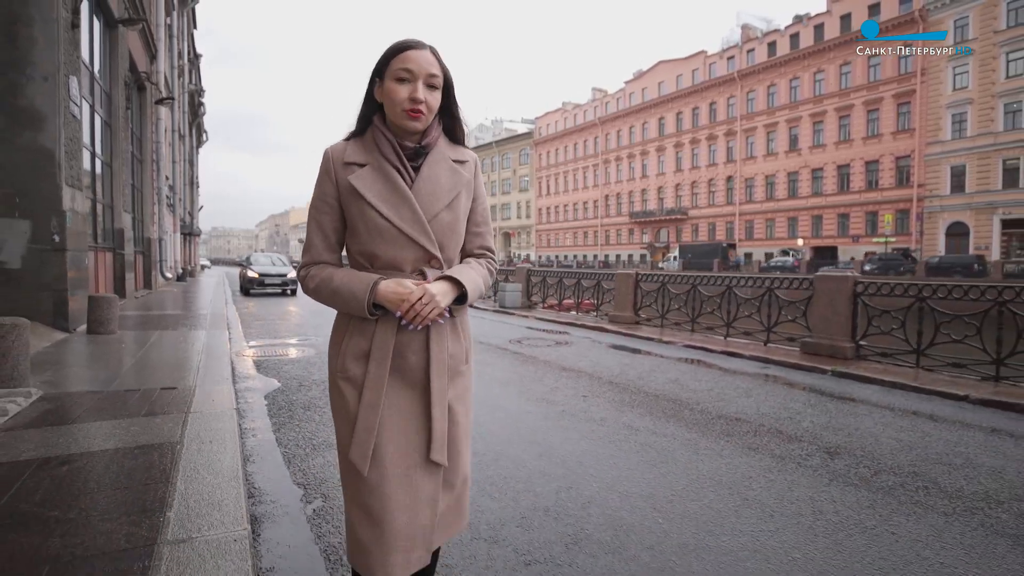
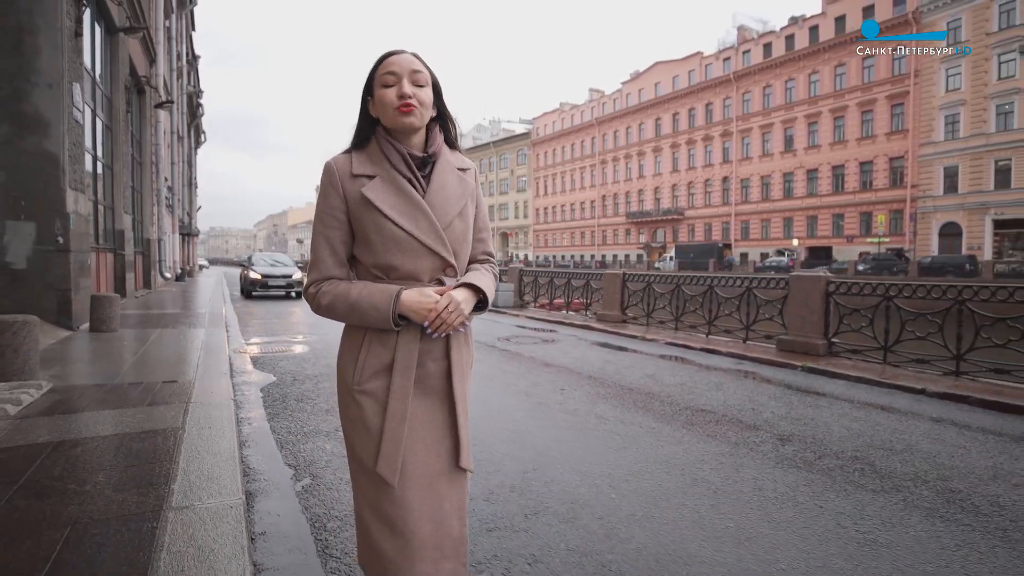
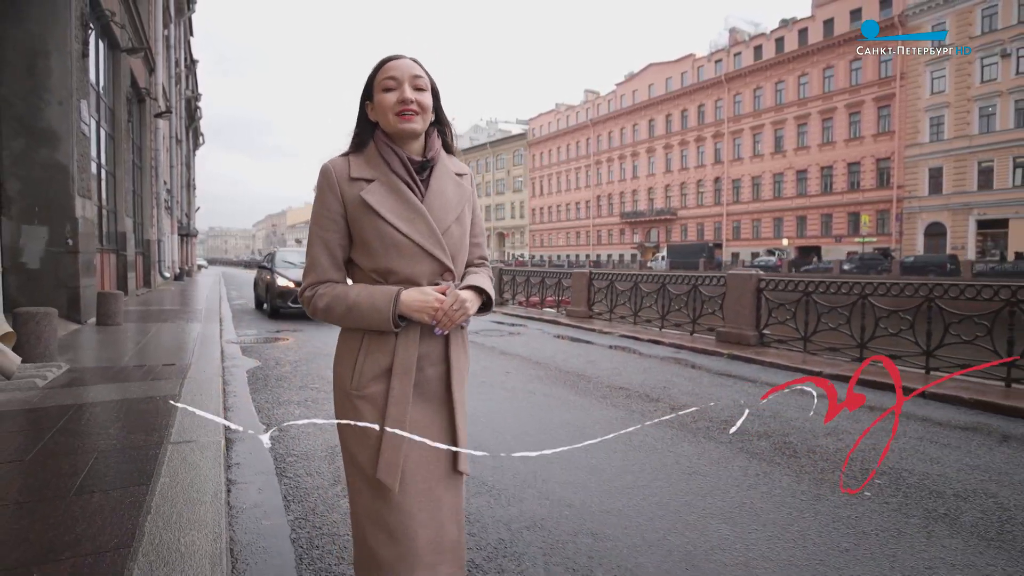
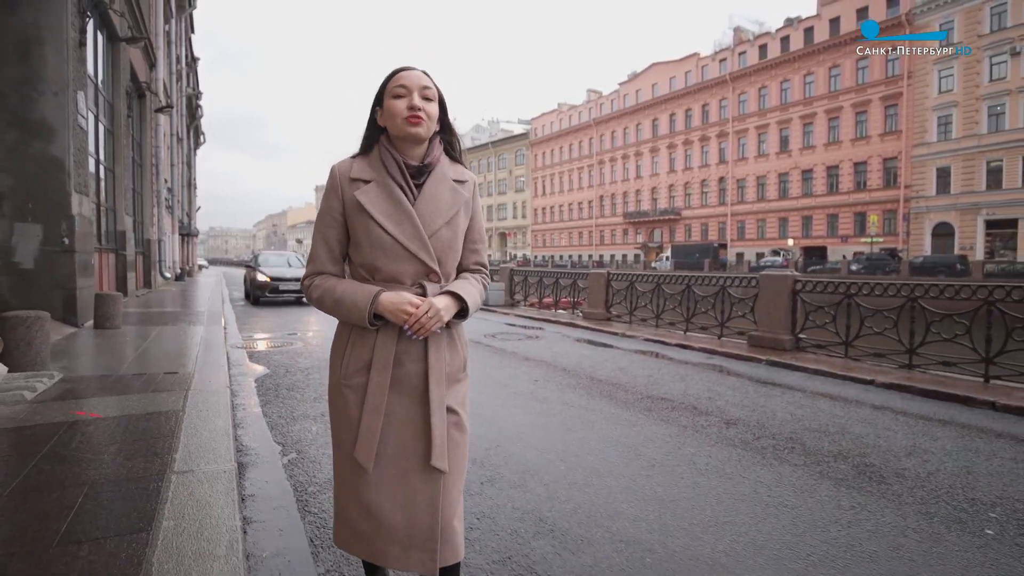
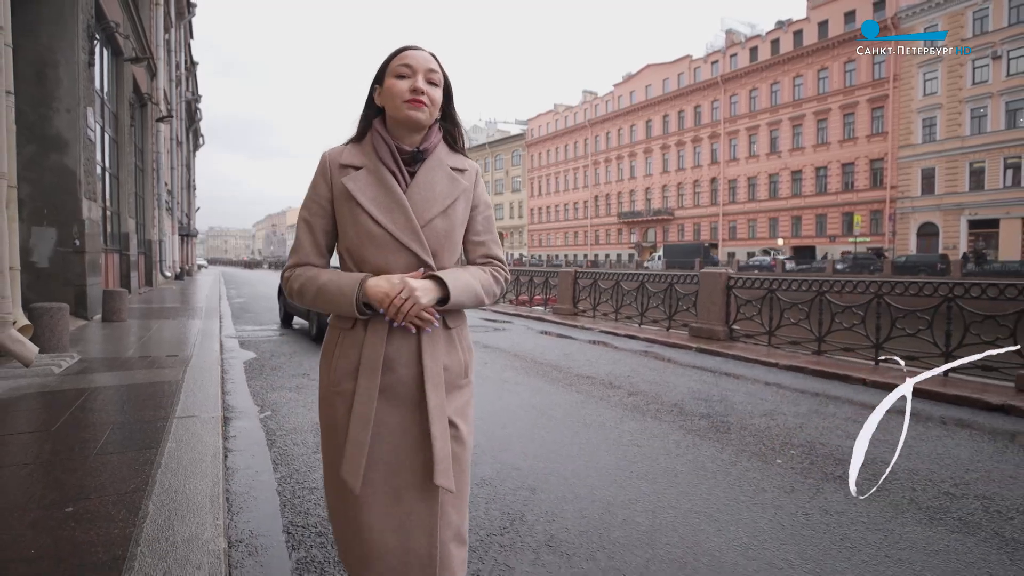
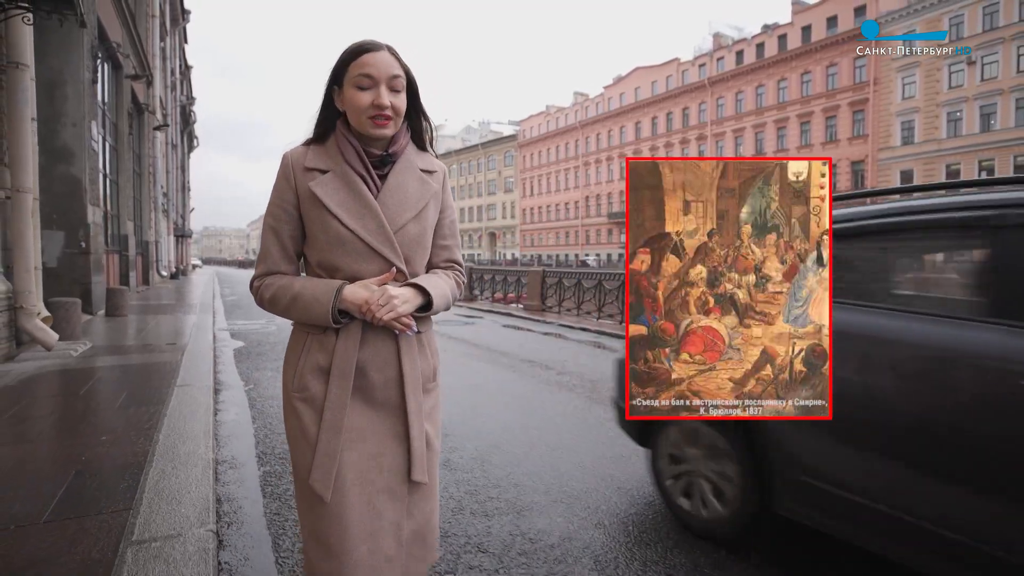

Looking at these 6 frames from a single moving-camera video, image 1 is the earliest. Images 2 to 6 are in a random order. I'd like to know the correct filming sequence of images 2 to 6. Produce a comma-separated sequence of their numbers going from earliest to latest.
2, 4, 3, 5, 6
